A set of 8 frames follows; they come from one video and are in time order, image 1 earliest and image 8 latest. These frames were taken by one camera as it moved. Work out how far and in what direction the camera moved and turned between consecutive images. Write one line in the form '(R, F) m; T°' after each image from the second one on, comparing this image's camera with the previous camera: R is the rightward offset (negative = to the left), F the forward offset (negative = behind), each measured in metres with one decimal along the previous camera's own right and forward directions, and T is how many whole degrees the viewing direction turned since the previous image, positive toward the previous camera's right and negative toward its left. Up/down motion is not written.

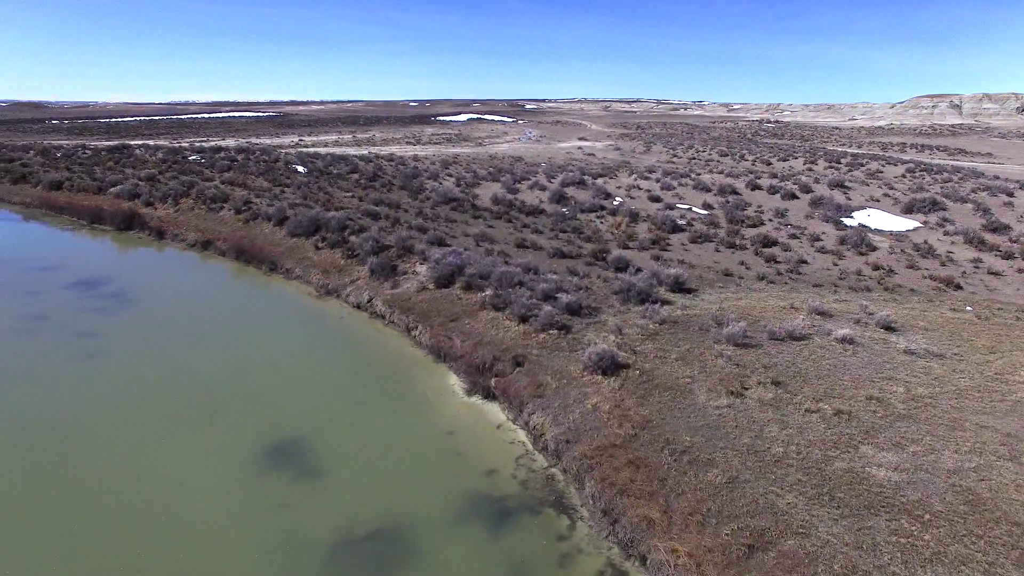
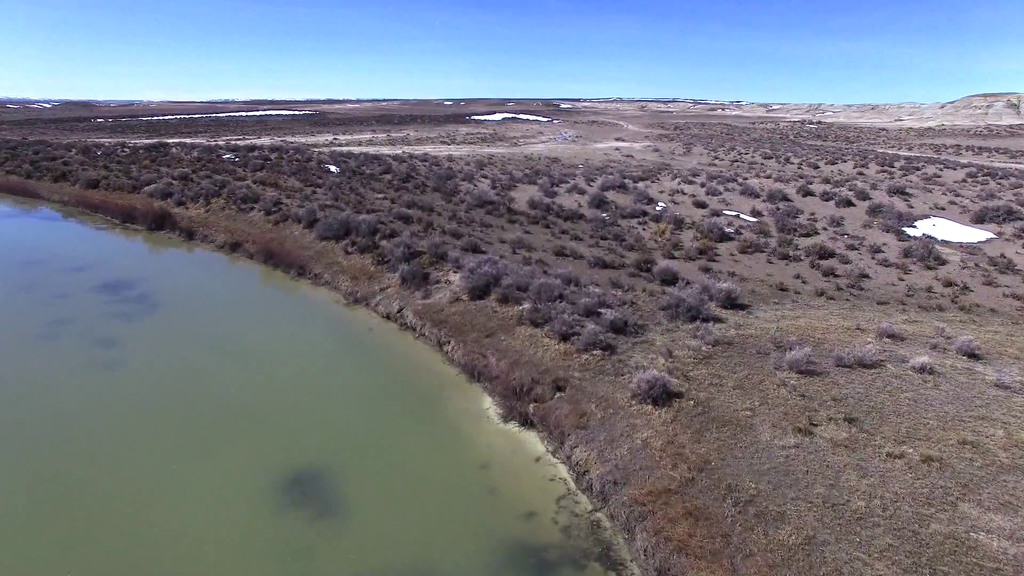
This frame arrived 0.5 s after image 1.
(-0.2, +0.9) m; -3°
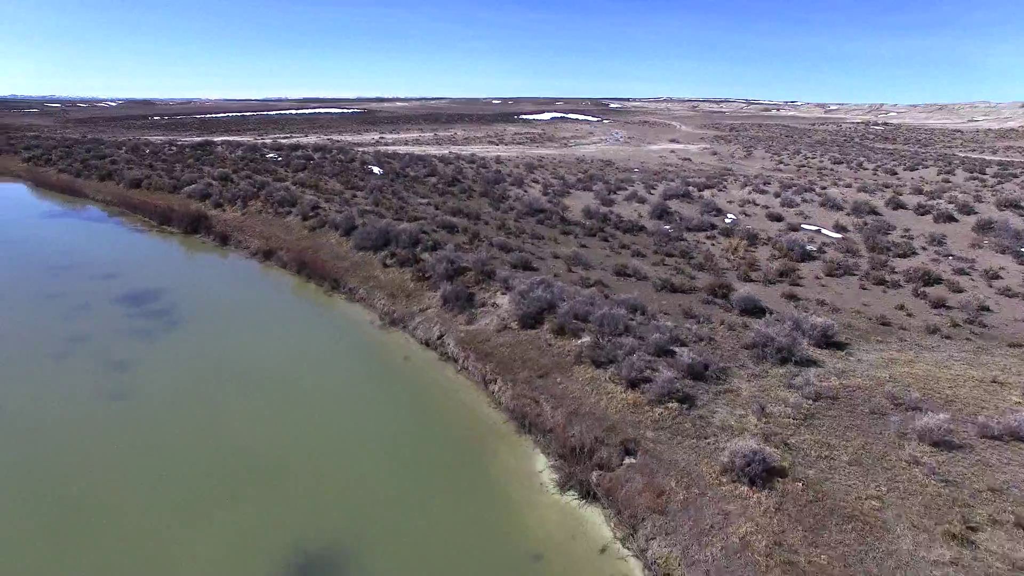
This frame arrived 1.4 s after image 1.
(-0.2, +1.9) m; -4°
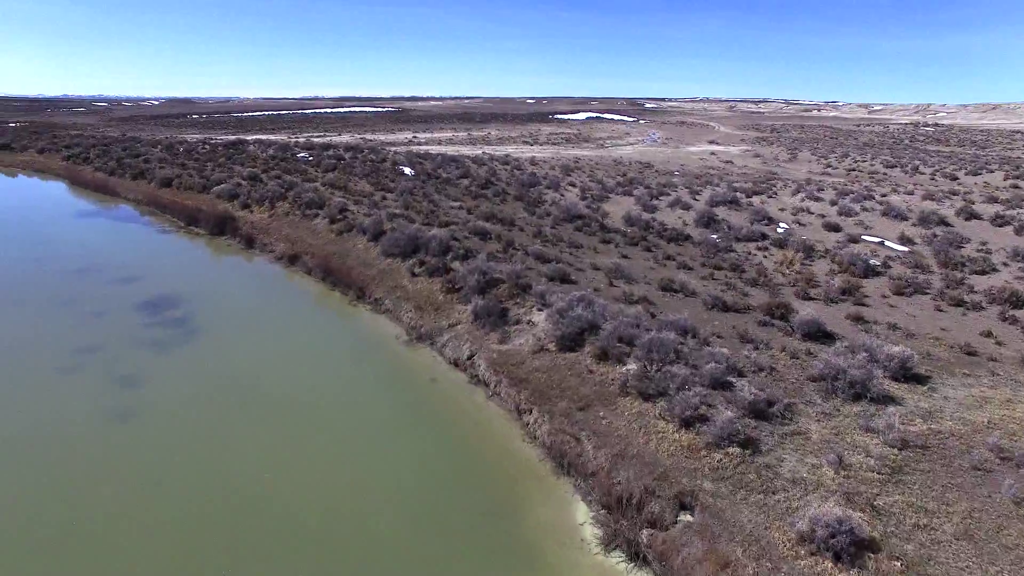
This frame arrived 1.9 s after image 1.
(-0.1, +1.1) m; -3°
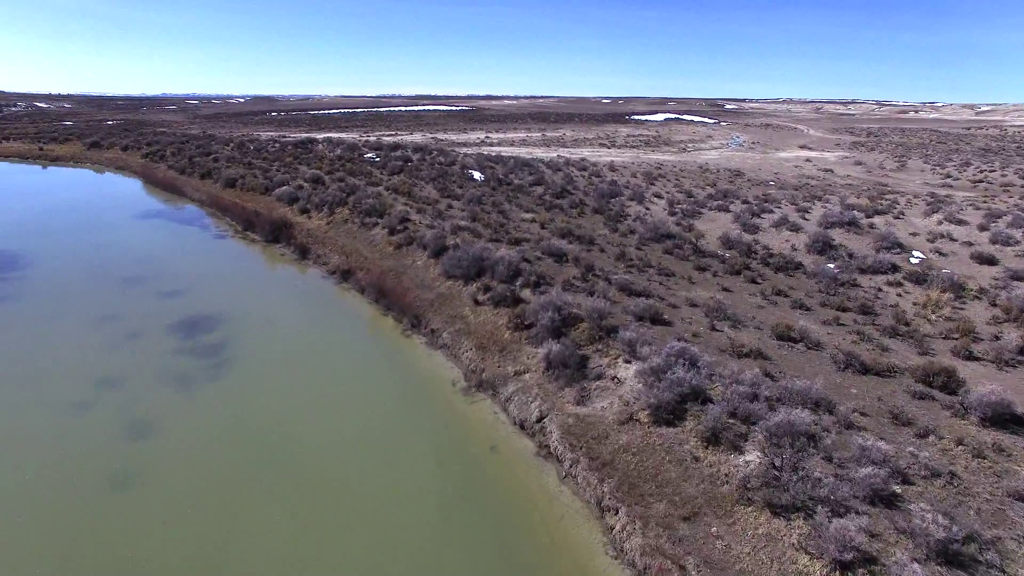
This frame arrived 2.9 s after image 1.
(-0.2, +2.4) m; -6°
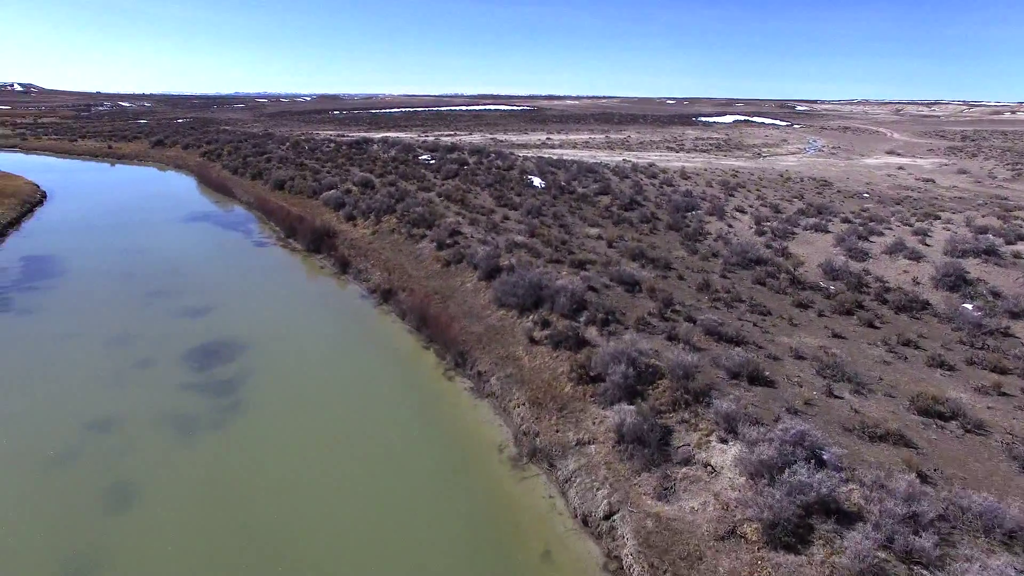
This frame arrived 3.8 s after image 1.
(-0.1, +2.3) m; -5°
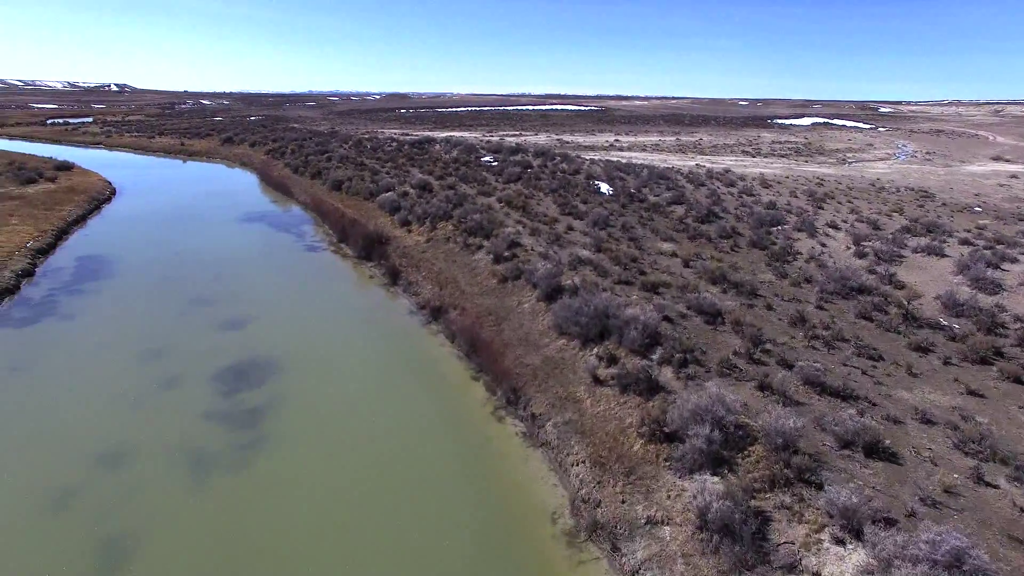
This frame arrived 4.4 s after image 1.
(0.0, +1.6) m; -5°
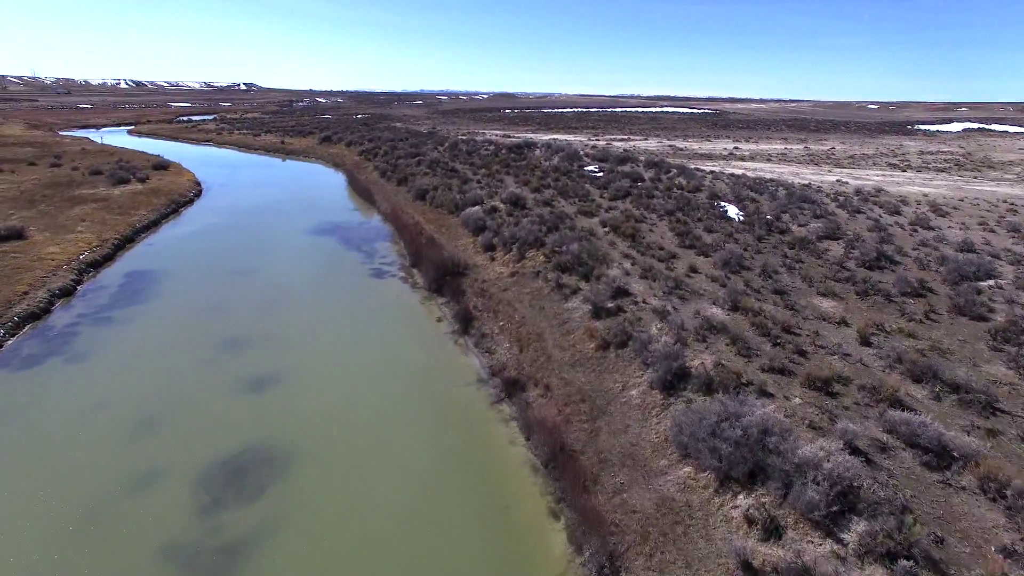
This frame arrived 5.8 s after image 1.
(-0.1, +4.0) m; -8°
